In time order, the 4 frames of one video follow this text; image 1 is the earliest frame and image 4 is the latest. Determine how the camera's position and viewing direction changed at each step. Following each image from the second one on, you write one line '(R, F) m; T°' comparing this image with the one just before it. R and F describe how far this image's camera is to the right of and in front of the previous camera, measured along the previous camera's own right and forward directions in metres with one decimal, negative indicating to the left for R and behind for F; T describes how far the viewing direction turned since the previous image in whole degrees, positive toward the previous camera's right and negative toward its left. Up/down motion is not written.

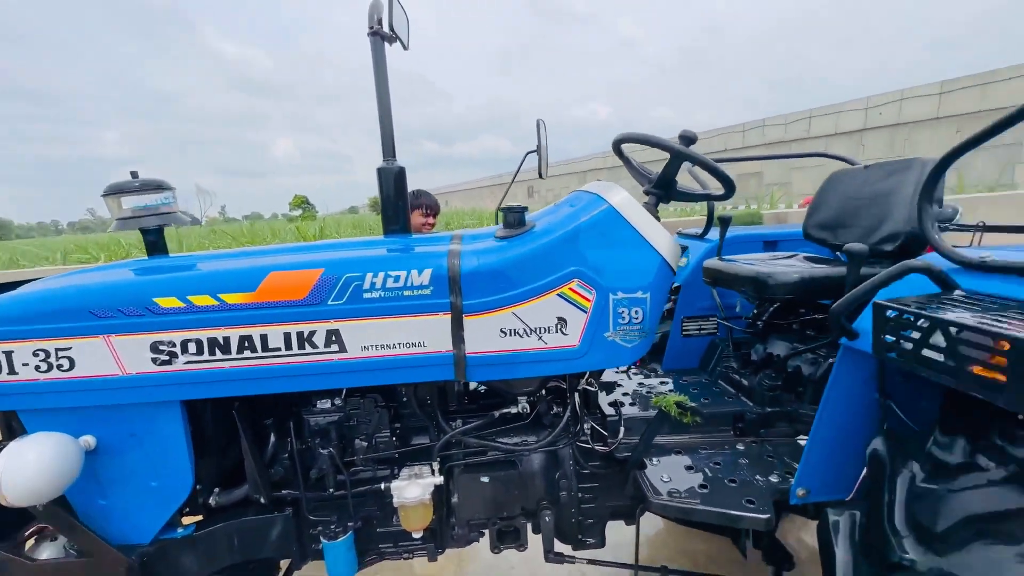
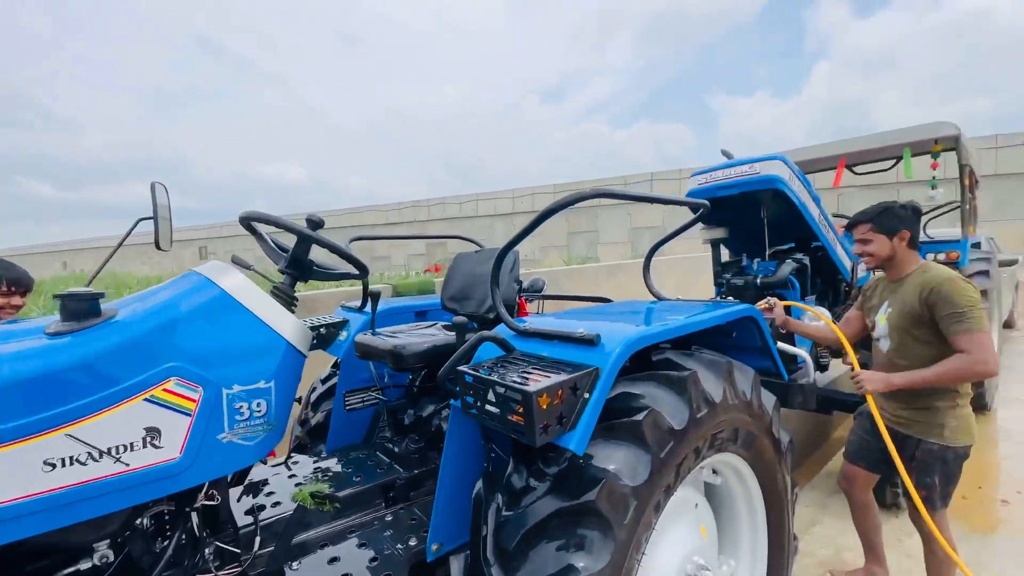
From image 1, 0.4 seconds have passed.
(+0.2, -0.1) m; +37°
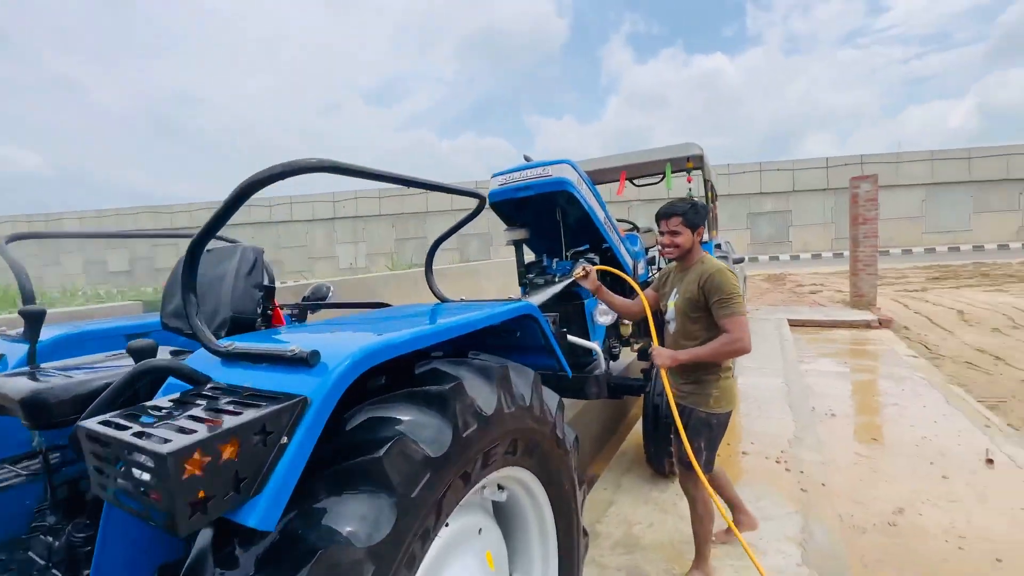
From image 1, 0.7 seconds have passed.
(+0.2, +0.2) m; +21°
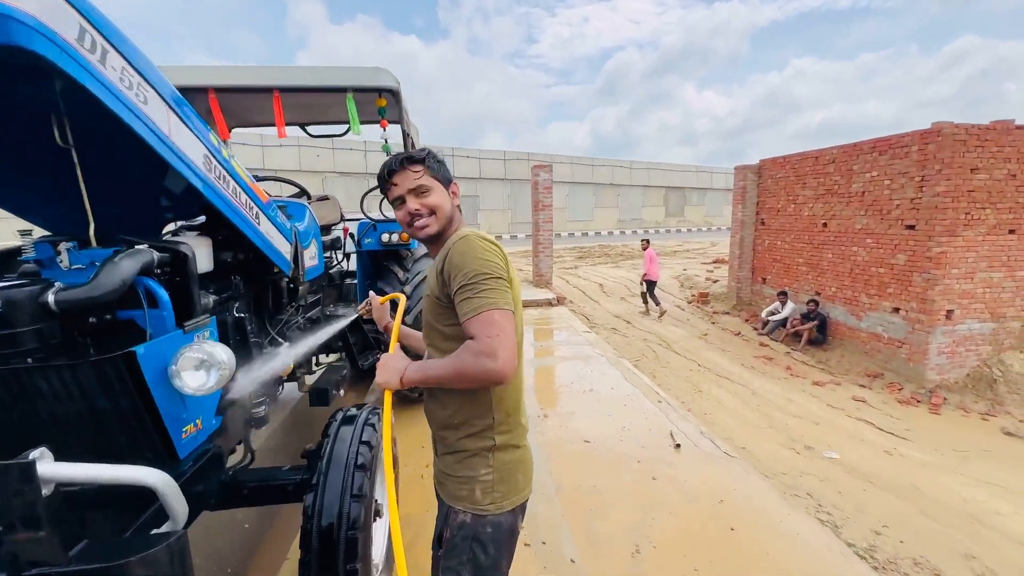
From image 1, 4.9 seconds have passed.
(+0.6, +1.5) m; +36°
